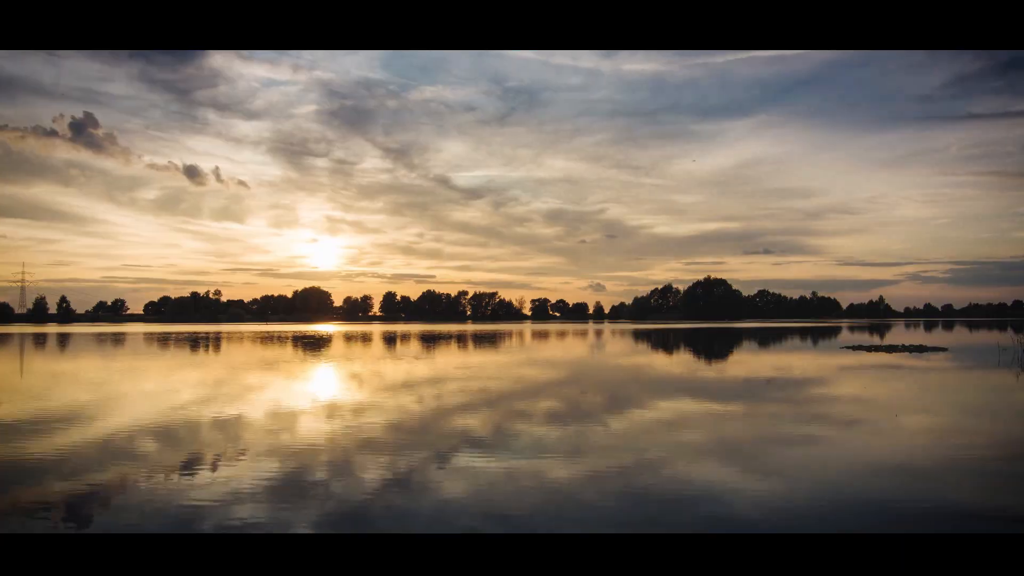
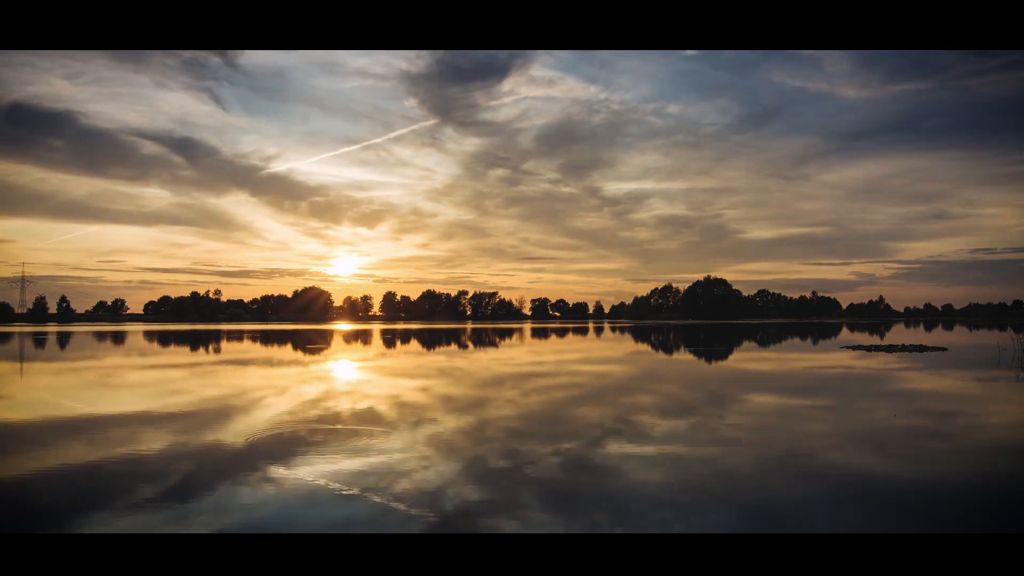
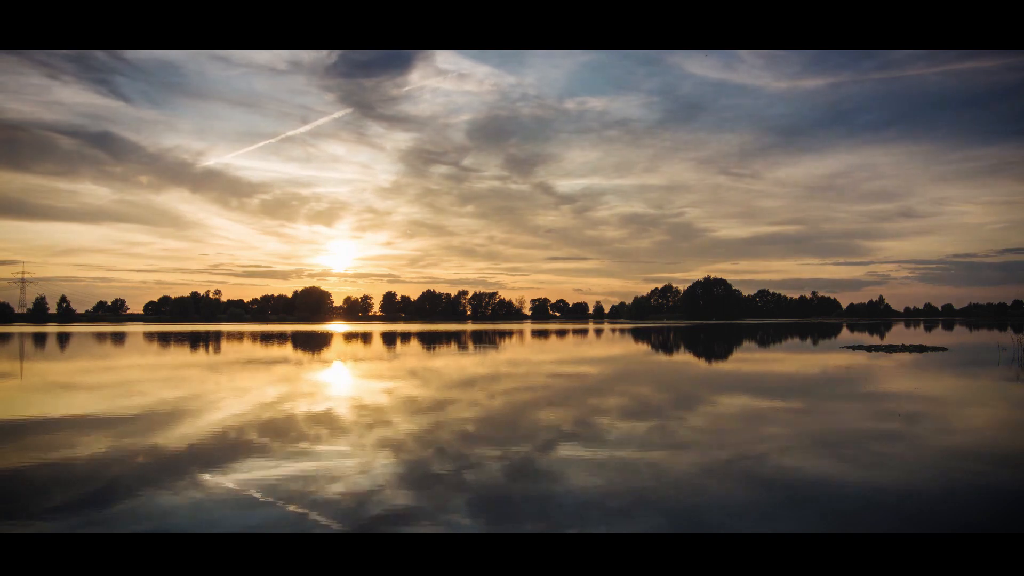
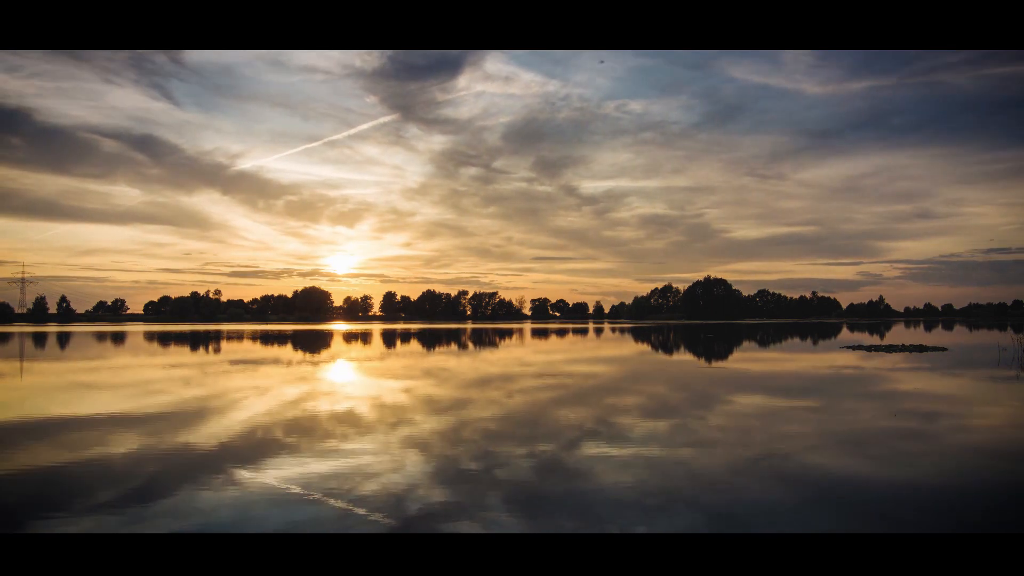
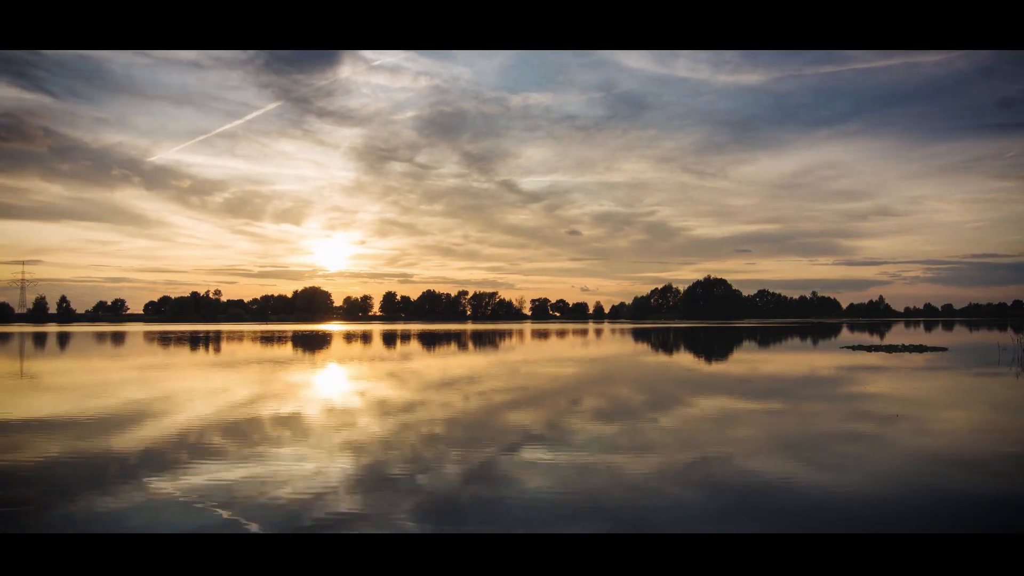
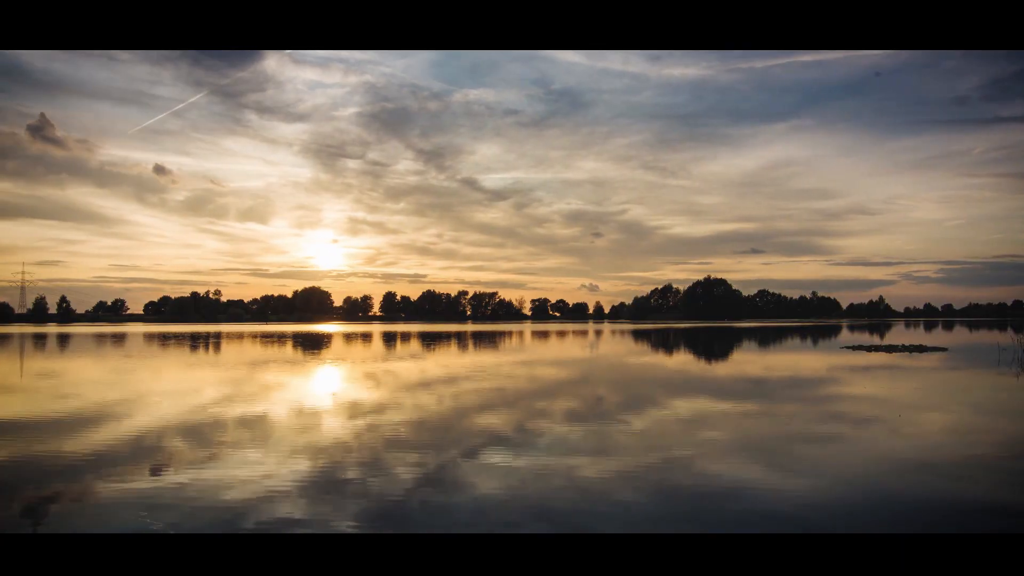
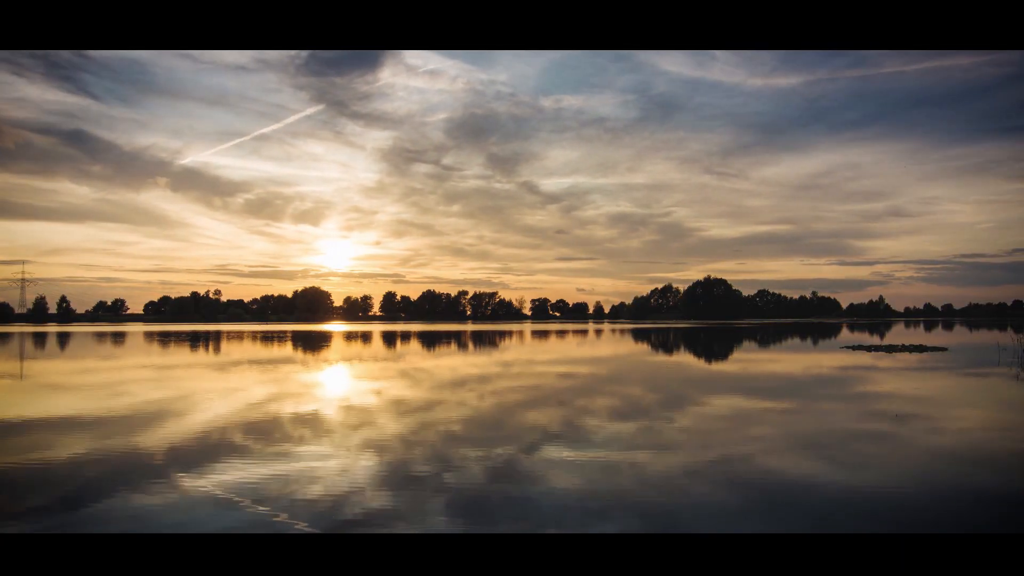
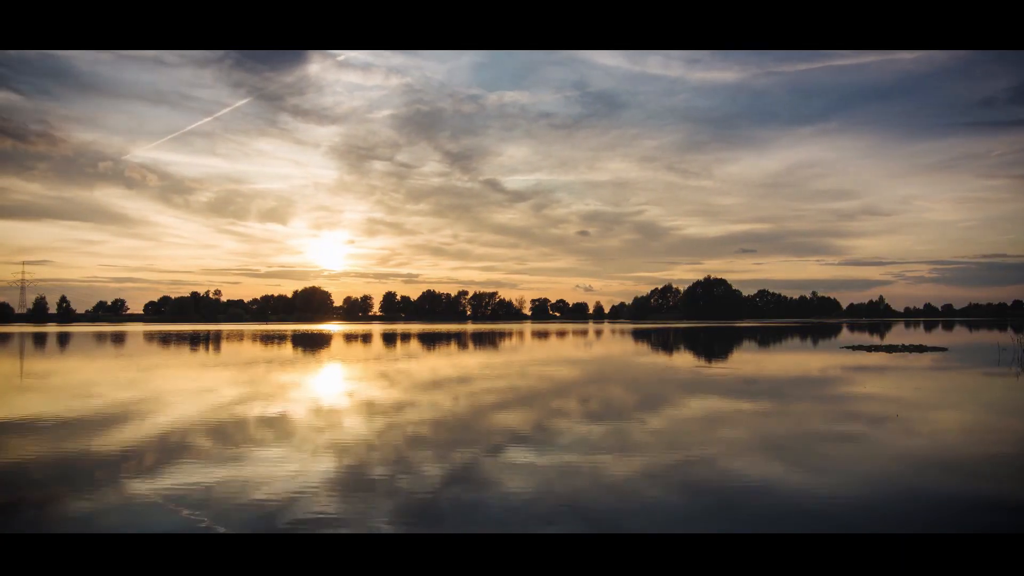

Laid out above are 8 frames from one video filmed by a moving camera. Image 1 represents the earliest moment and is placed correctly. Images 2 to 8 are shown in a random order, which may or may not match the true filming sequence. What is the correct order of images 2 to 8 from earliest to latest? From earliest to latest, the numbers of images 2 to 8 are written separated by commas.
6, 8, 5, 7, 3, 4, 2
